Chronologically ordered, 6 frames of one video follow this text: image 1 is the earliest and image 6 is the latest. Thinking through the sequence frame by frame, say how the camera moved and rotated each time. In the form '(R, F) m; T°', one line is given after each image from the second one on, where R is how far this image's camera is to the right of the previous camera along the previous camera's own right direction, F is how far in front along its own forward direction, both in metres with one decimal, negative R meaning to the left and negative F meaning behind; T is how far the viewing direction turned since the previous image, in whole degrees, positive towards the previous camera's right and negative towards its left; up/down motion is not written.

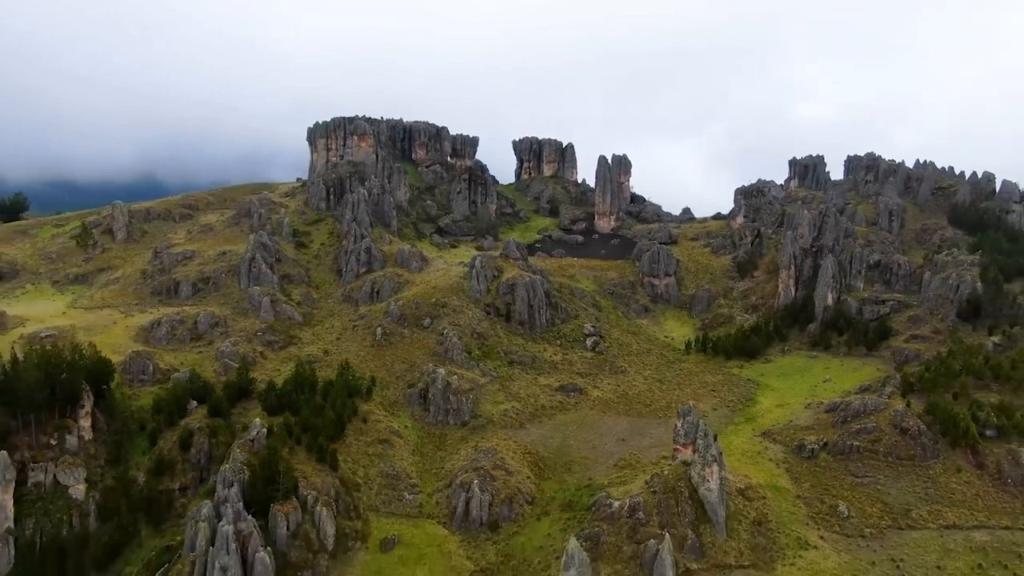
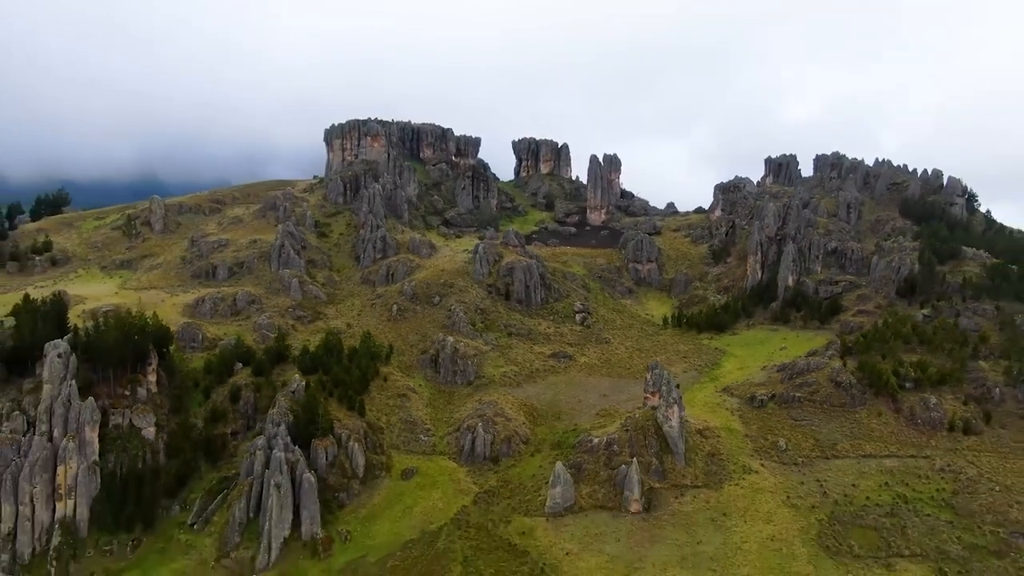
(+0.3, -11.5) m; 0°
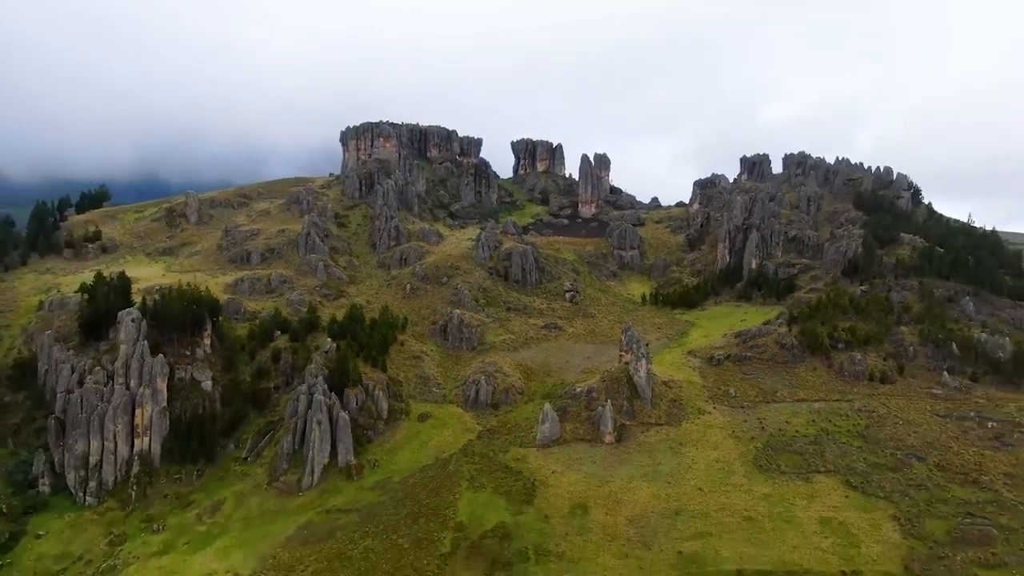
(+0.4, -13.7) m; 0°
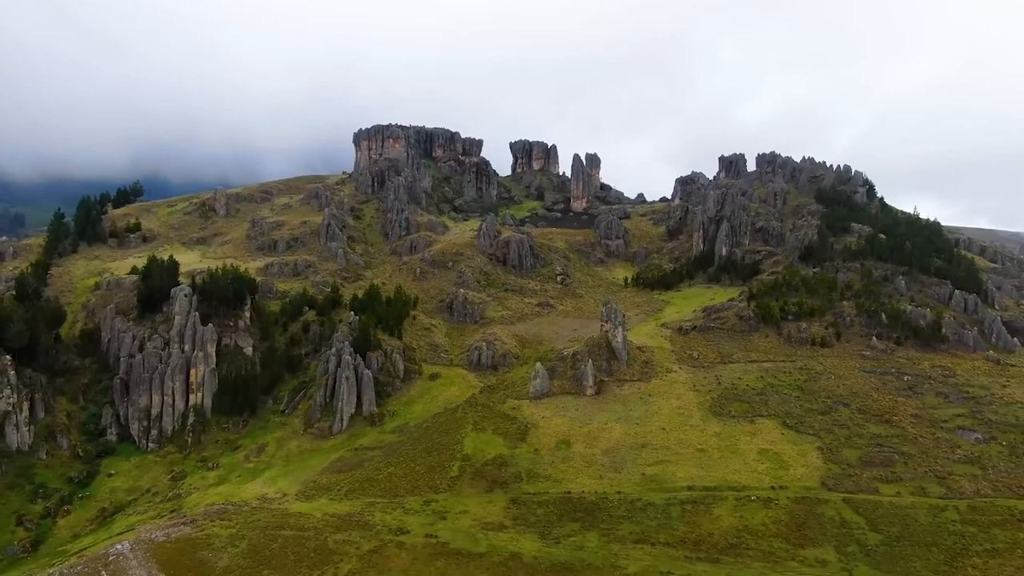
(+0.4, -14.0) m; 0°
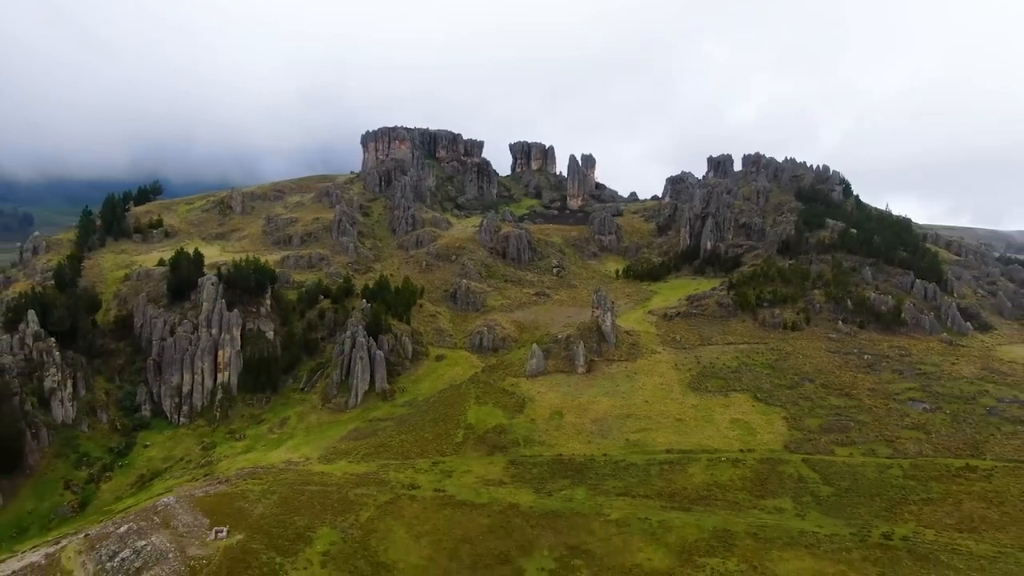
(+0.2, -9.0) m; 0°
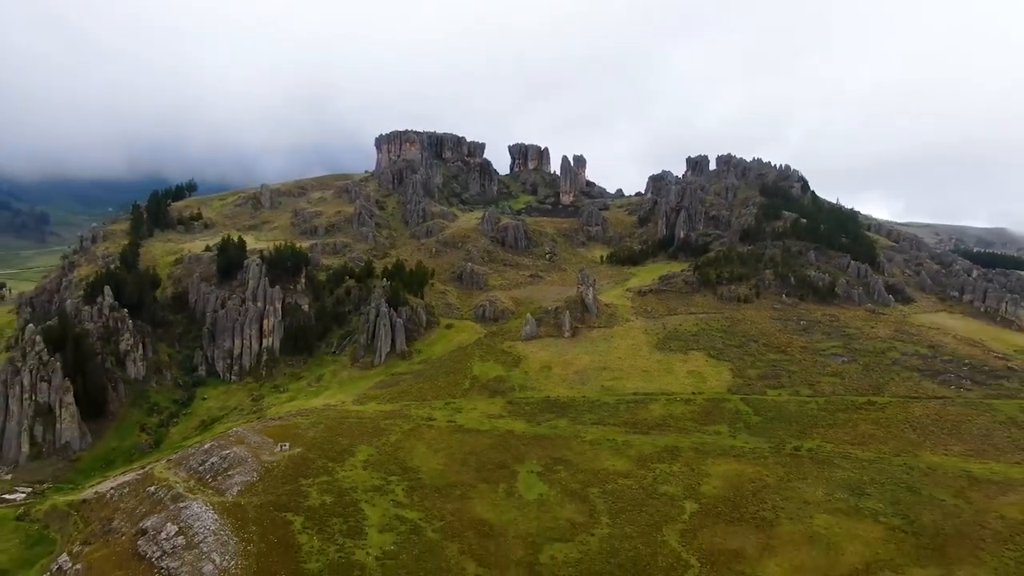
(+0.5, -19.3) m; 0°
